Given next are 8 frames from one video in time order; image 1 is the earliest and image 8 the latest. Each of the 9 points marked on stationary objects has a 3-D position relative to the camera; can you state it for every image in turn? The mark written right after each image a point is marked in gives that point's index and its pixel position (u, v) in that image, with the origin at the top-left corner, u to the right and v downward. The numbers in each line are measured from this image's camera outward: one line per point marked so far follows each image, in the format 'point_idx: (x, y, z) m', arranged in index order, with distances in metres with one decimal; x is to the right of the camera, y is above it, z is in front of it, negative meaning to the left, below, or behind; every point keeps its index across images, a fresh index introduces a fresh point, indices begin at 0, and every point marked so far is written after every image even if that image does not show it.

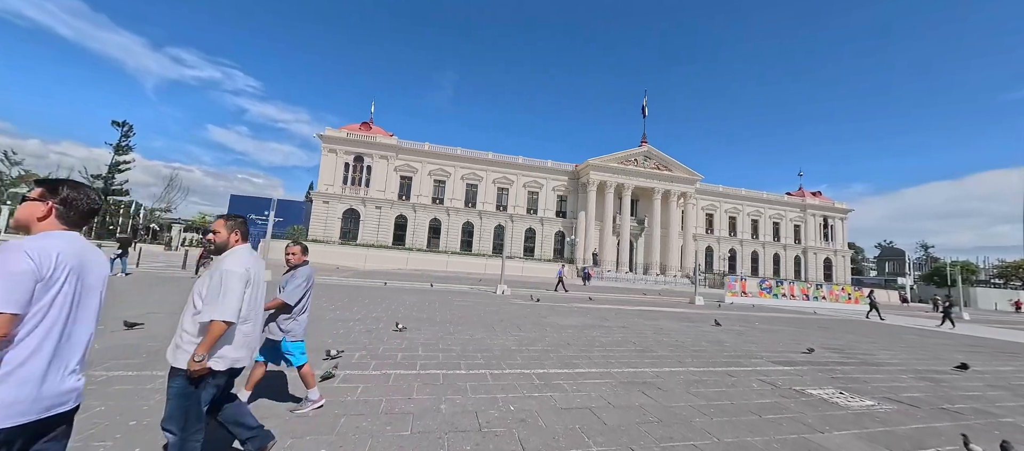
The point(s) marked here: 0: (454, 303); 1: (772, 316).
0: (-2.0, -2.5, +11.5) m
1: (+10.3, -3.6, +14.2) m
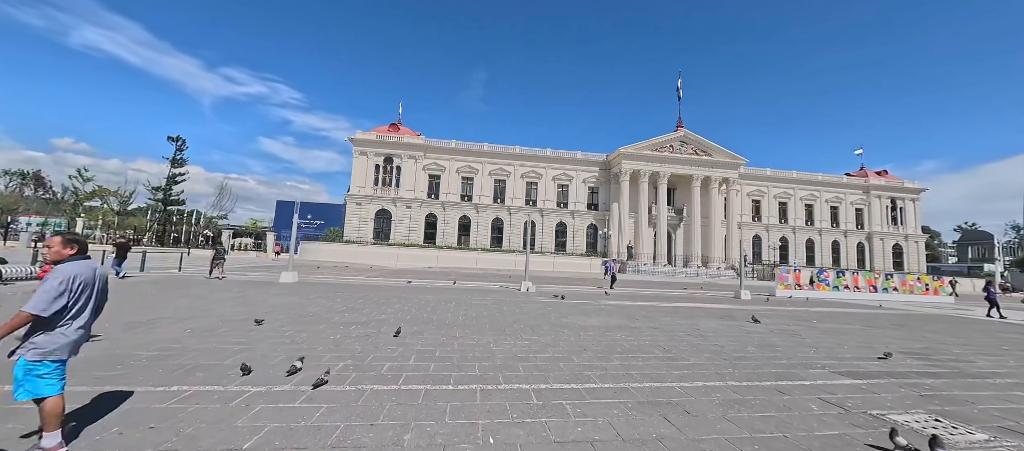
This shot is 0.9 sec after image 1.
0: (-1.3, -2.4, +11.0) m
1: (+11.2, -3.0, +12.5) m
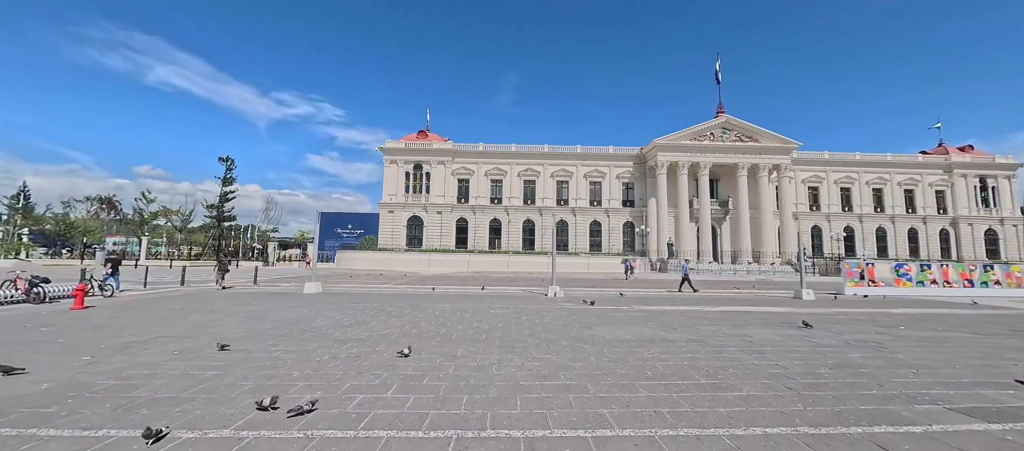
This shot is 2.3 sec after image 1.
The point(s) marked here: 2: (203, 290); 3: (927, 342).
0: (-0.7, -2.4, +10.1) m
1: (+11.9, -2.6, +10.4) m
2: (-12.4, -2.6, +14.2) m
3: (+7.9, -2.2, +6.7) m
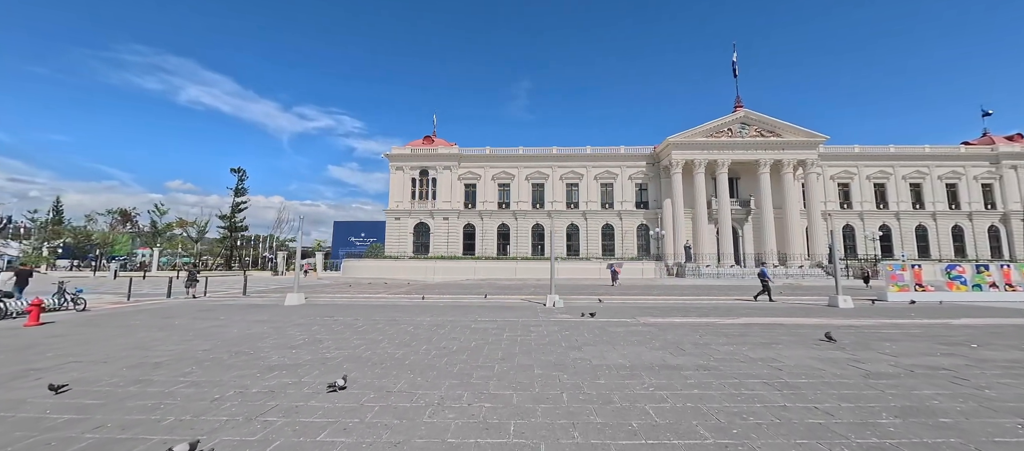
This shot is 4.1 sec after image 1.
0: (-1.1, -2.5, +8.9) m
1: (+11.5, -2.4, +8.6) m
2: (-12.6, -3.0, +13.5) m
3: (+7.3, -2.0, +5.1) m
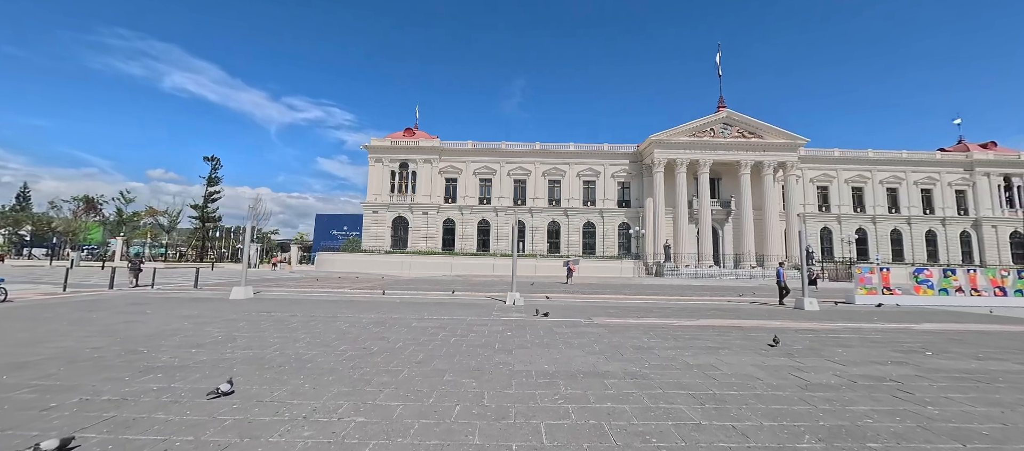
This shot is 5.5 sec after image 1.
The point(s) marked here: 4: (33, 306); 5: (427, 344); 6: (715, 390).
0: (-2.4, -2.3, +8.3) m
1: (+10.2, -2.5, +8.3) m
2: (-14.0, -2.5, +12.6) m
3: (+6.1, -2.0, +4.8) m
4: (-14.3, -2.4, +10.6) m
5: (-1.6, -2.1, +6.4) m
6: (+2.3, -1.9, +4.1) m
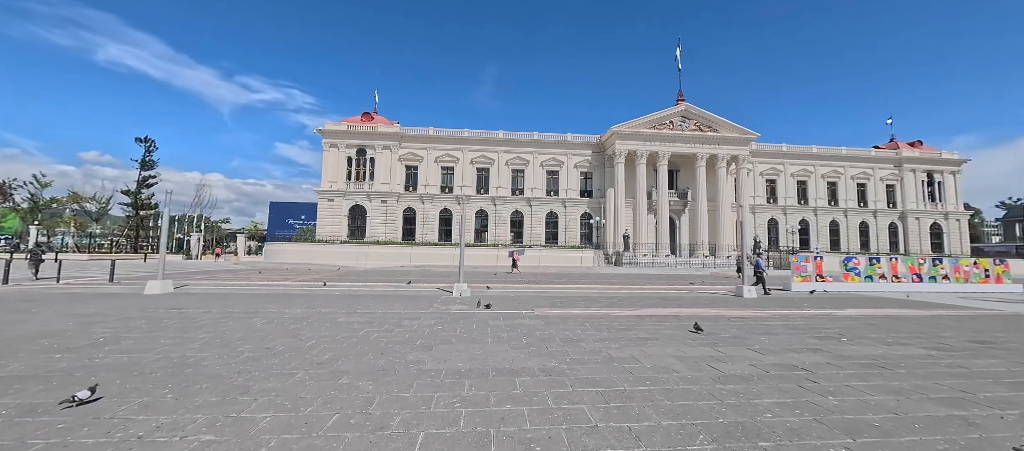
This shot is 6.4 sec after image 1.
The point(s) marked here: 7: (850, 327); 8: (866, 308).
0: (-3.8, -2.0, +7.7) m
1: (+8.8, -2.2, +8.8) m
2: (-15.8, -2.1, +11.0) m
3: (+5.0, -1.9, +4.9) m
4: (-15.8, -2.0, +9.0) m
5: (-2.8, -1.9, +5.9) m
6: (+1.3, -1.8, +3.9) m
7: (+7.0, -2.1, +7.4) m
8: (+10.5, -2.4, +10.5) m
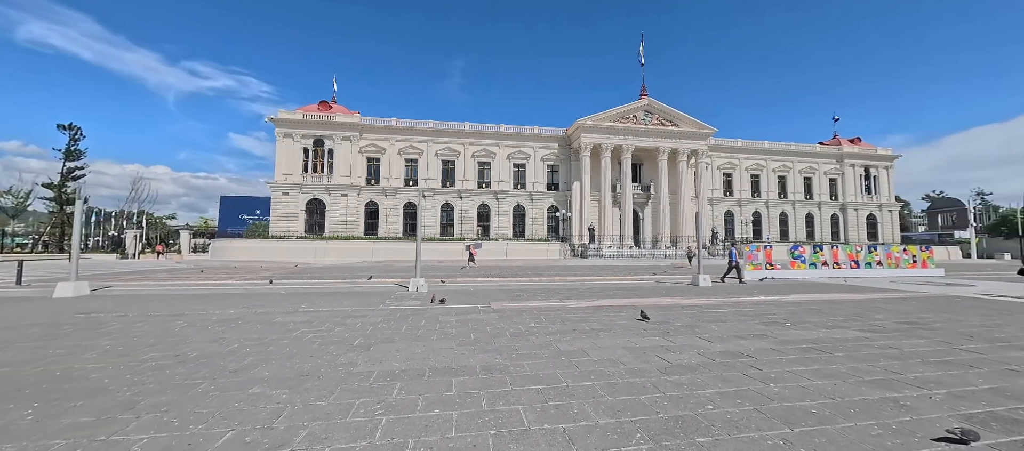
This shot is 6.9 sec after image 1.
0: (-4.8, -1.9, +7.0) m
1: (+7.7, -1.9, +9.2) m
2: (-17.0, -2.0, +9.4) m
3: (+4.2, -1.7, +4.9) m
4: (-16.8, -1.9, +7.3) m
5: (-3.6, -1.8, +5.4) m
6: (+0.6, -1.6, +3.7) m
7: (+6.0, -1.8, +7.6) m
8: (+9.3, -2.1, +11.1) m
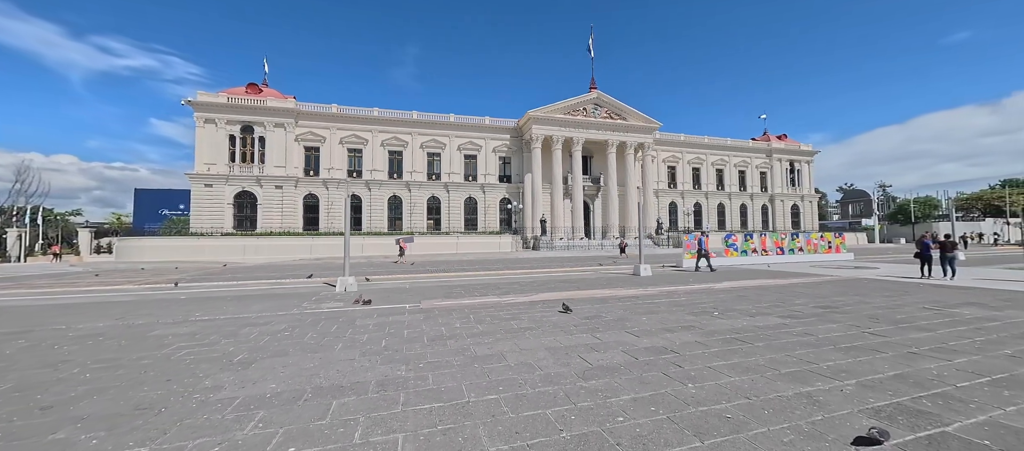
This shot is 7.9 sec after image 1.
0: (-6.1, -1.8, +5.9) m
1: (+6.1, -1.7, +9.5) m
2: (-18.4, -2.0, +6.8) m
3: (+3.1, -1.5, +4.9) m
4: (-18.1, -2.0, +4.8) m
5: (-4.7, -1.7, +4.4) m
6: (-0.4, -1.5, +3.2) m
7: (+4.6, -1.6, +7.7) m
8: (+7.4, -1.8, +11.5) m
